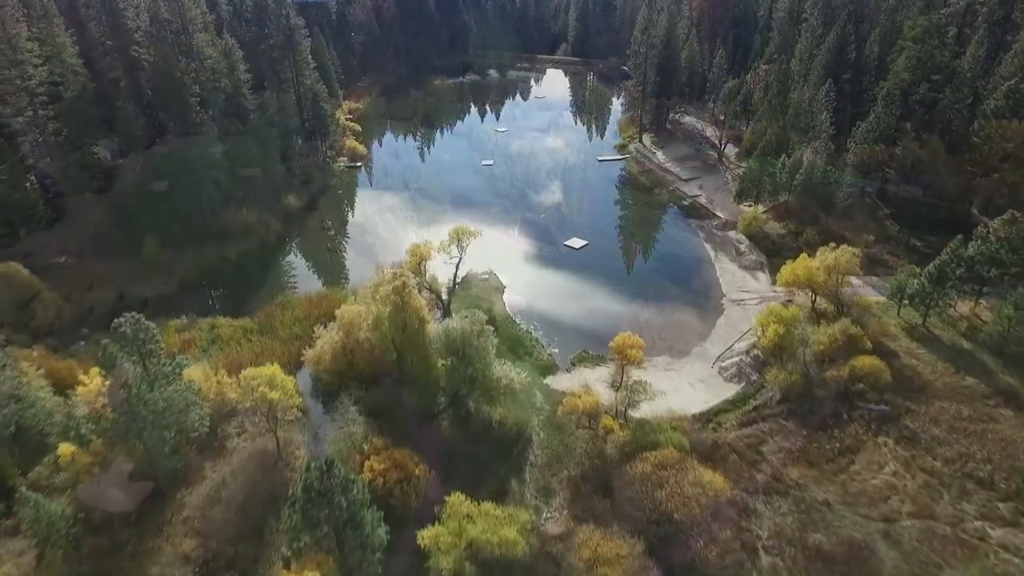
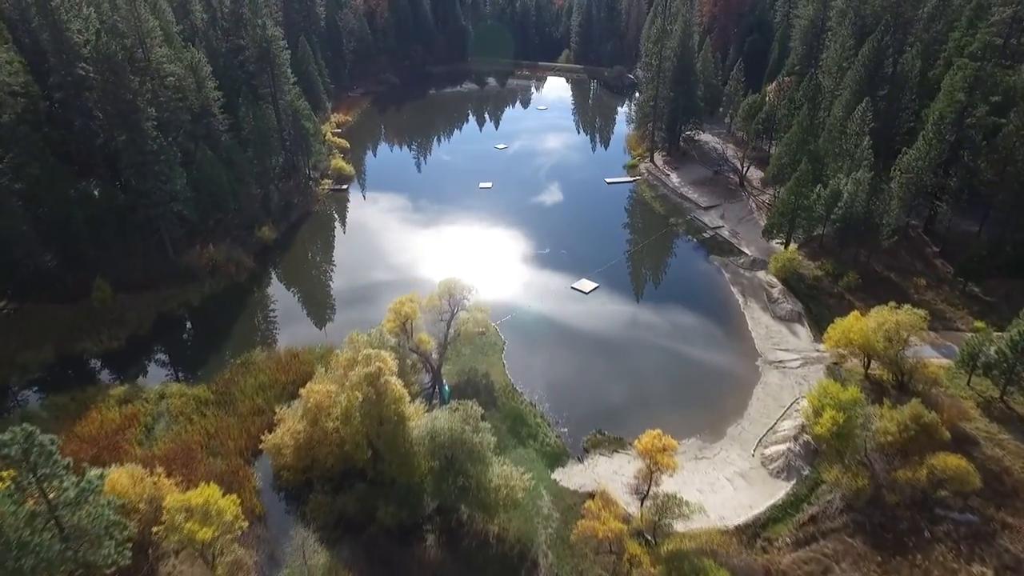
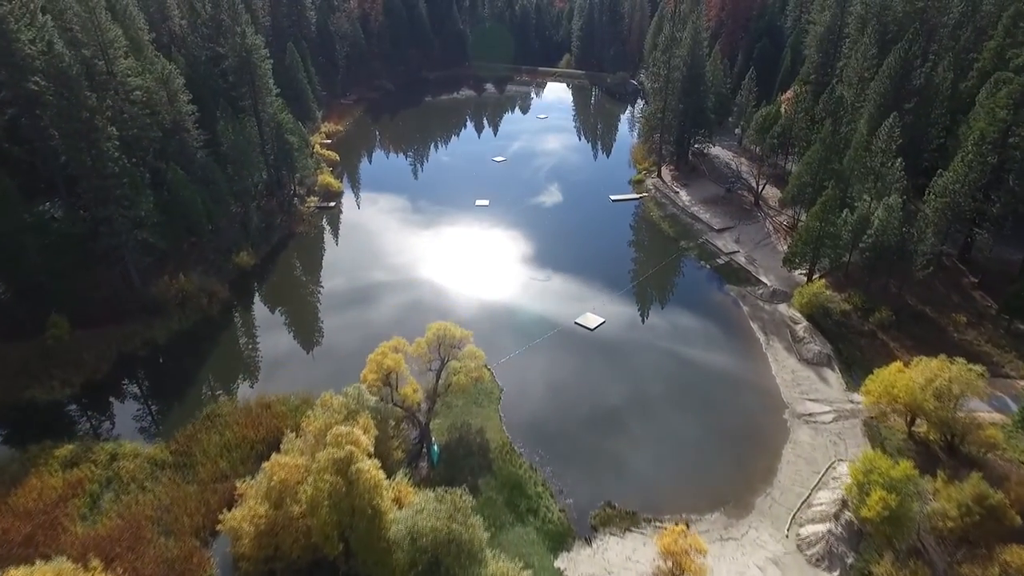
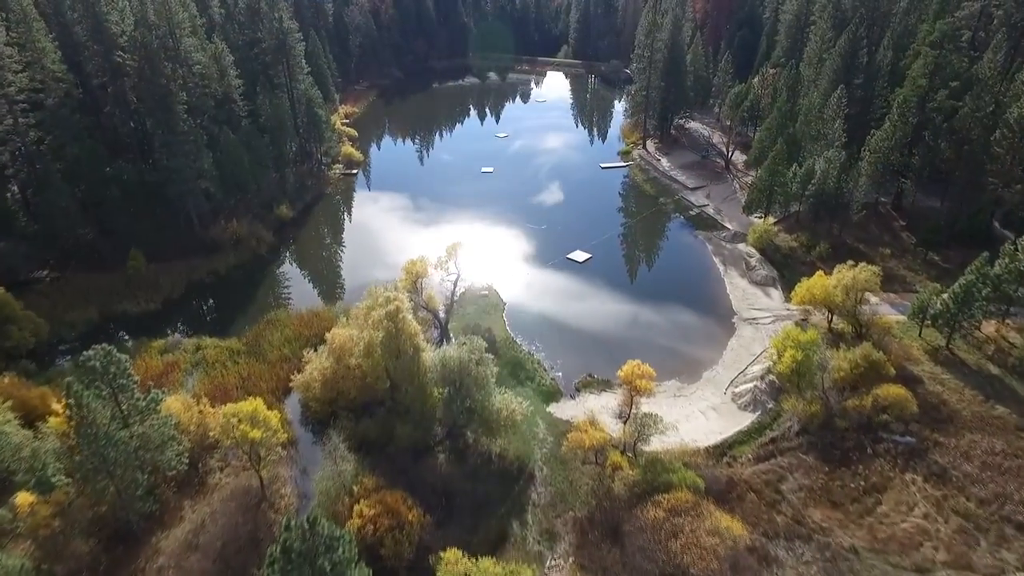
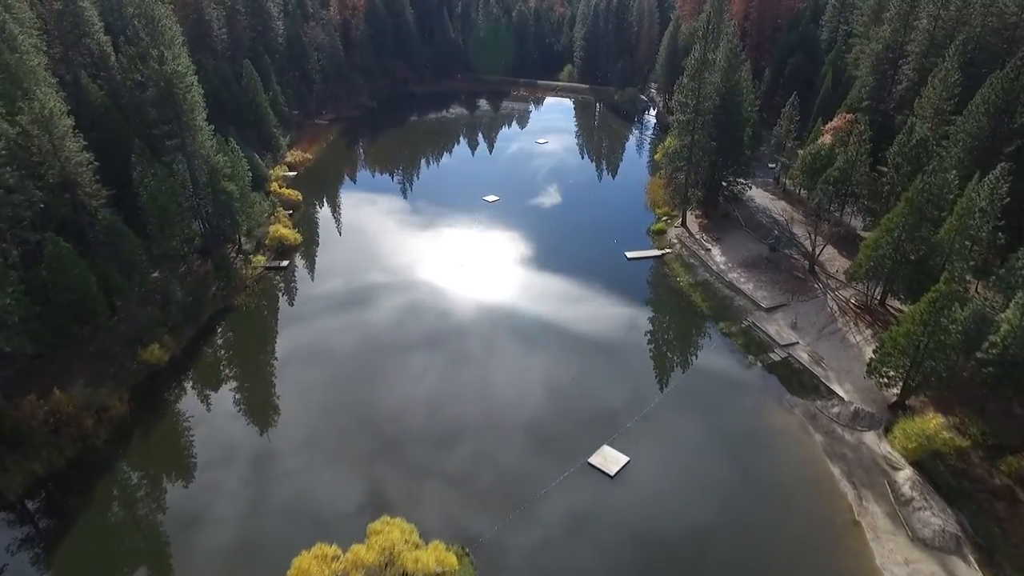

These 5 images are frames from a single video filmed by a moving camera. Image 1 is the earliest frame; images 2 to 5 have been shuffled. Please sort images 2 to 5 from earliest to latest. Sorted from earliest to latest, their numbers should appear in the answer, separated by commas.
4, 2, 3, 5
